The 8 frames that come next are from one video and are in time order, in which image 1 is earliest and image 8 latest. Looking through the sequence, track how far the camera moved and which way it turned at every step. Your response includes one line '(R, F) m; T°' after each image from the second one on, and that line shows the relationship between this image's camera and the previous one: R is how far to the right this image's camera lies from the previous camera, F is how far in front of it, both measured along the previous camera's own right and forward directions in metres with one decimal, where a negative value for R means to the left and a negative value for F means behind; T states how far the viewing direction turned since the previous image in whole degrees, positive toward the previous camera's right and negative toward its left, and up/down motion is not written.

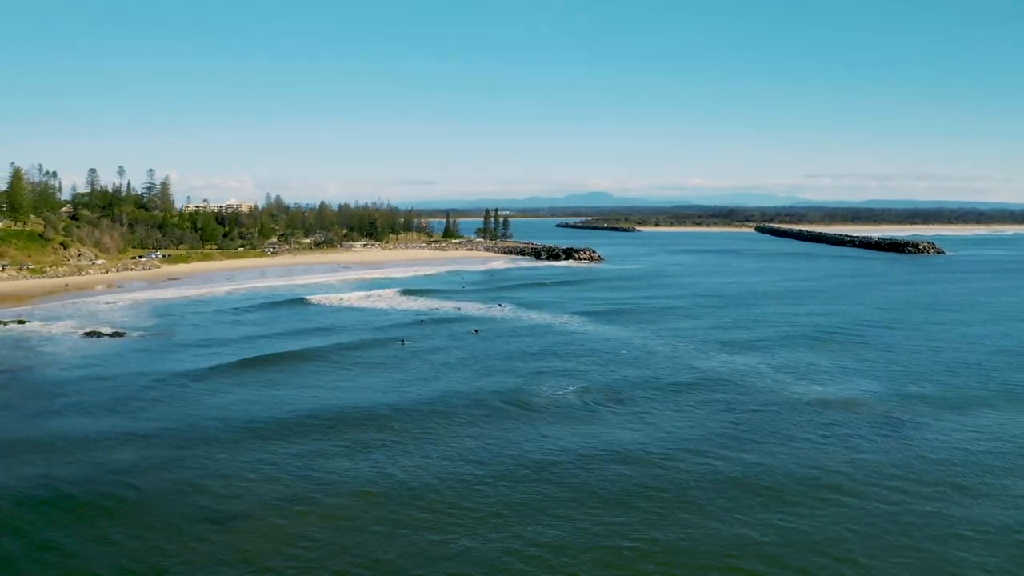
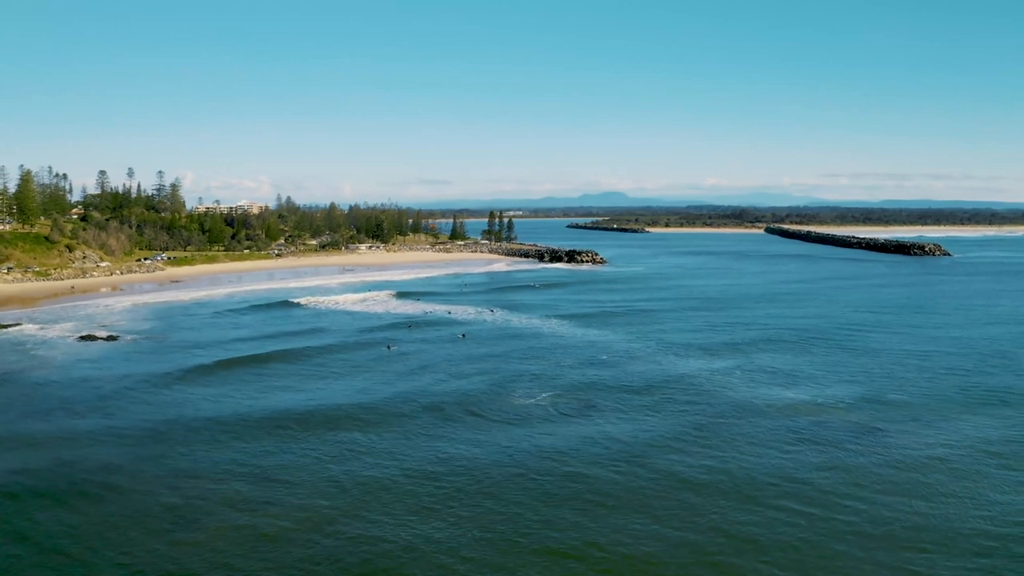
(+1.0, -0.4) m; -1°
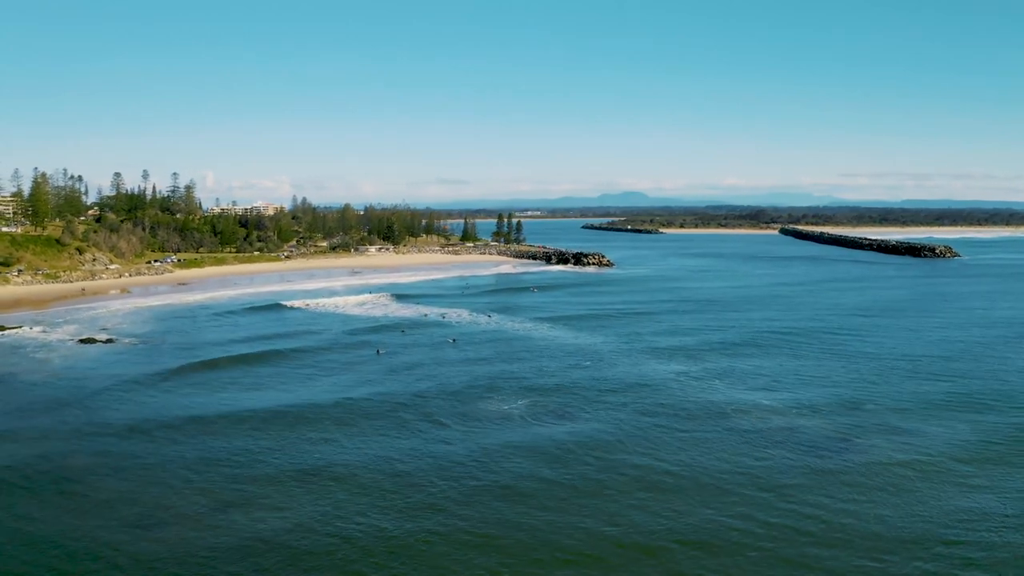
(+1.1, -0.4) m; -1°
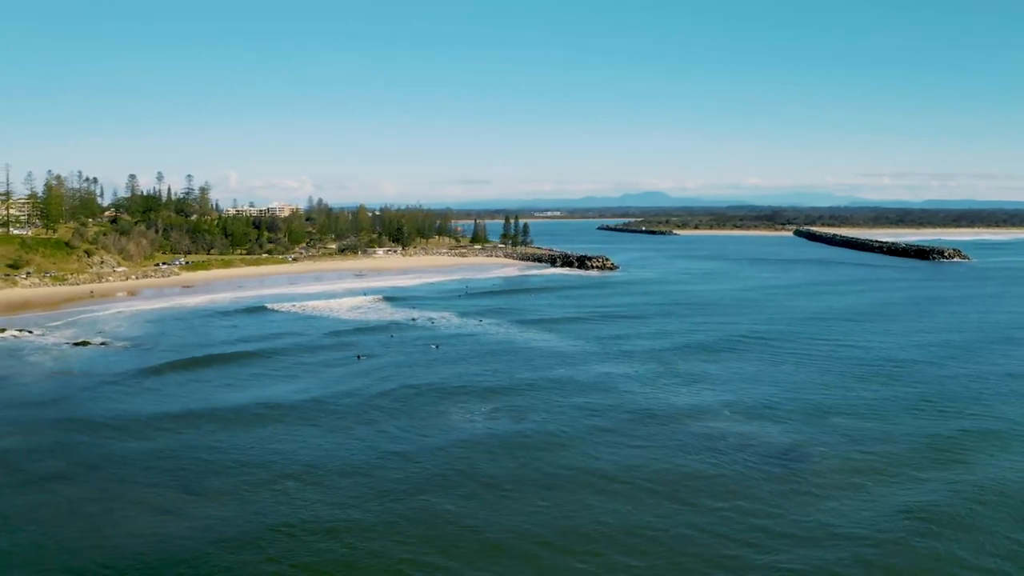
(+1.5, -0.6) m; -1°
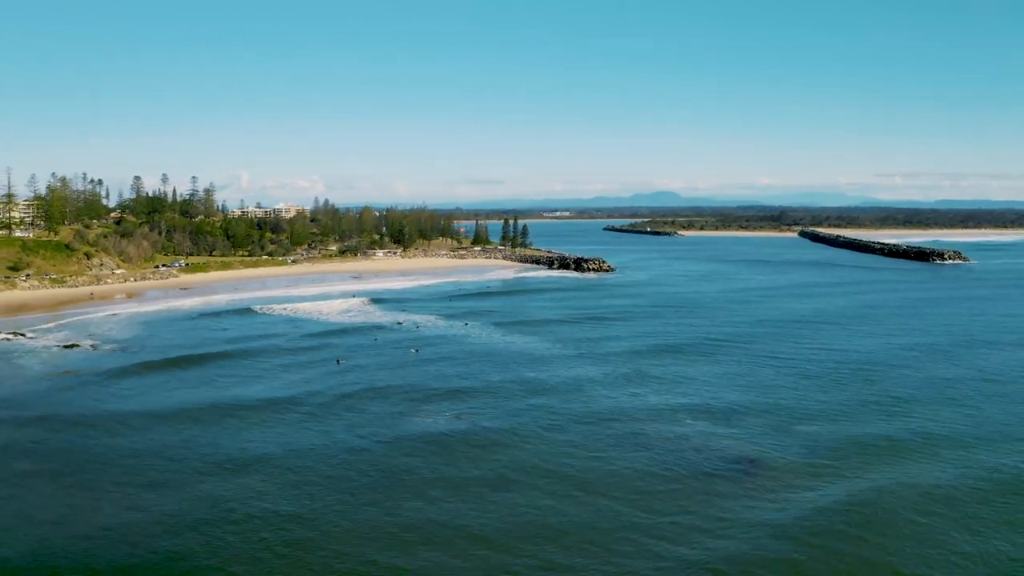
(+1.2, -0.6) m; 0°
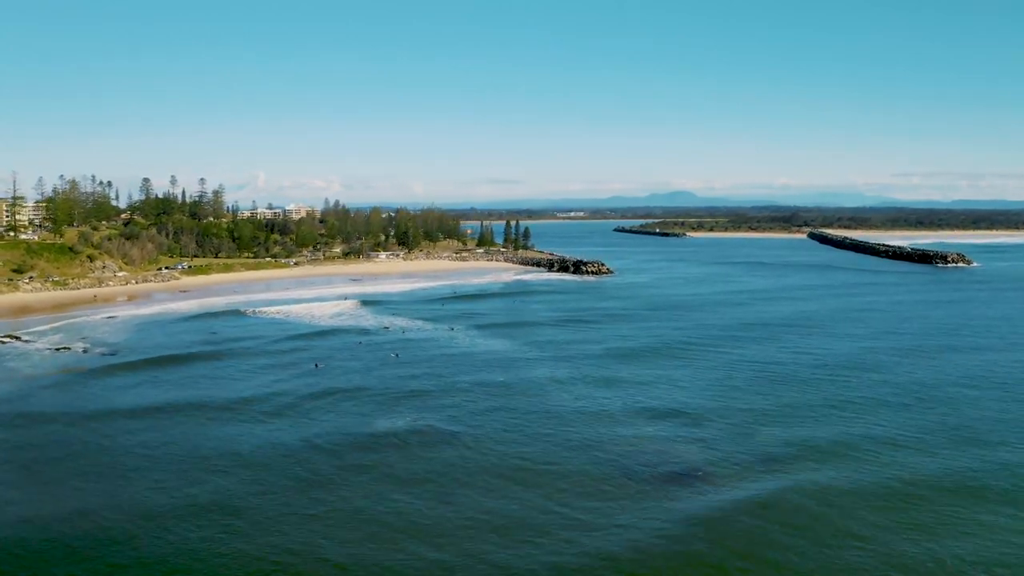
(+1.4, -0.6) m; -1°
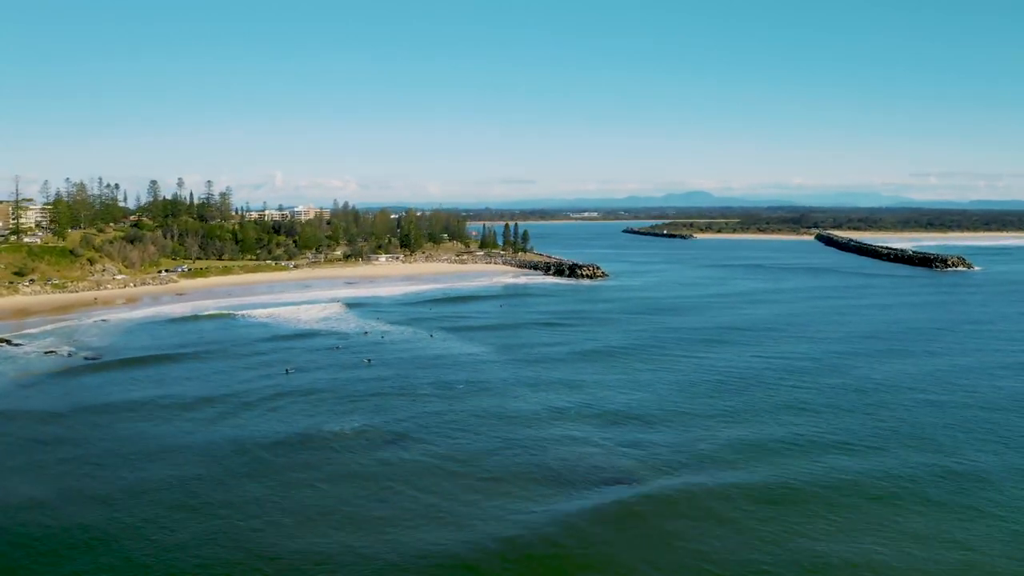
(+1.7, -0.8) m; -1°
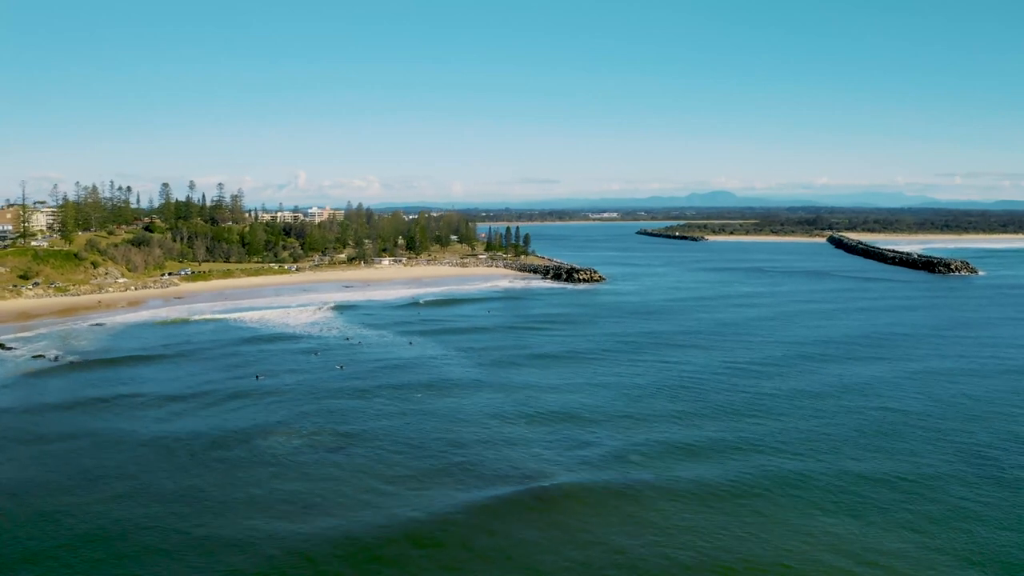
(+2.0, -0.9) m; -1°
